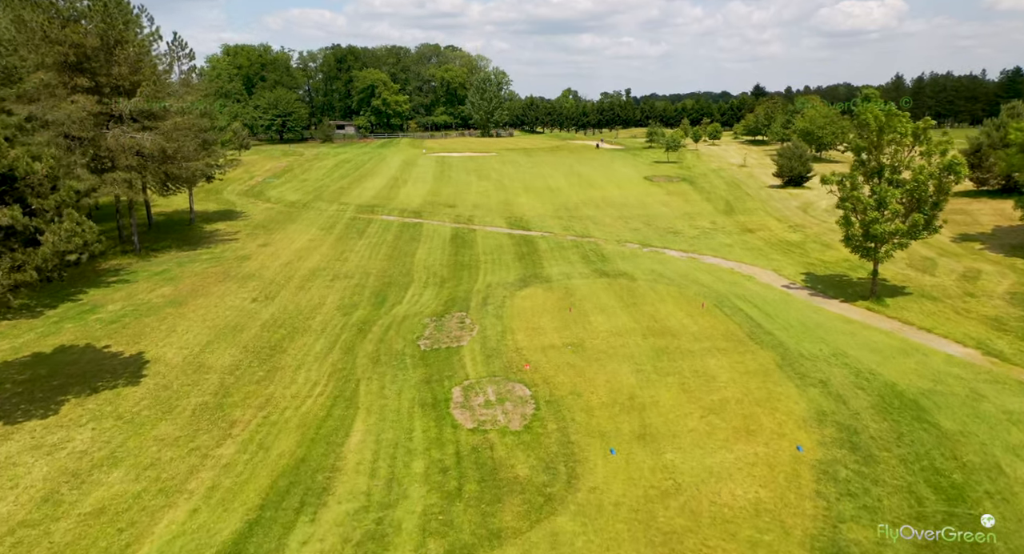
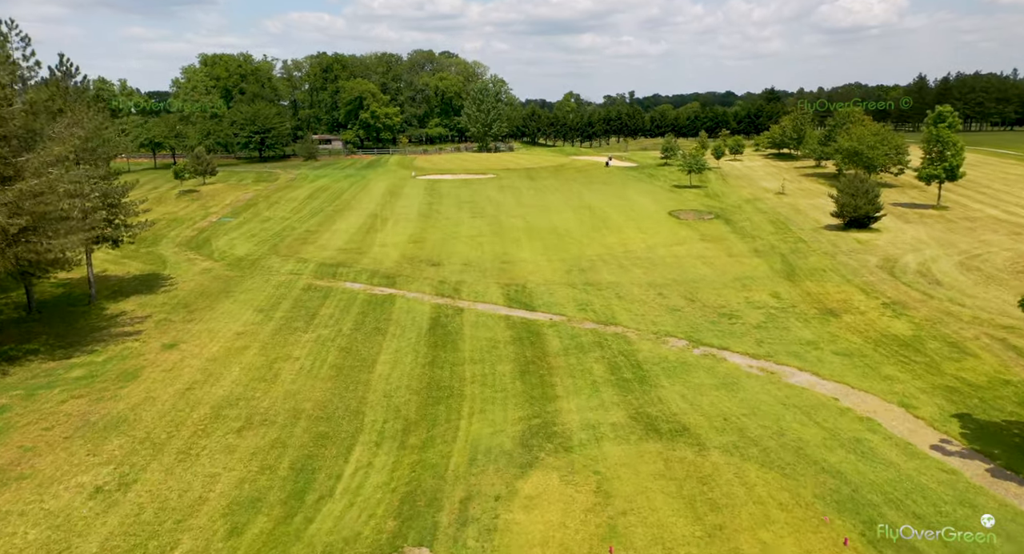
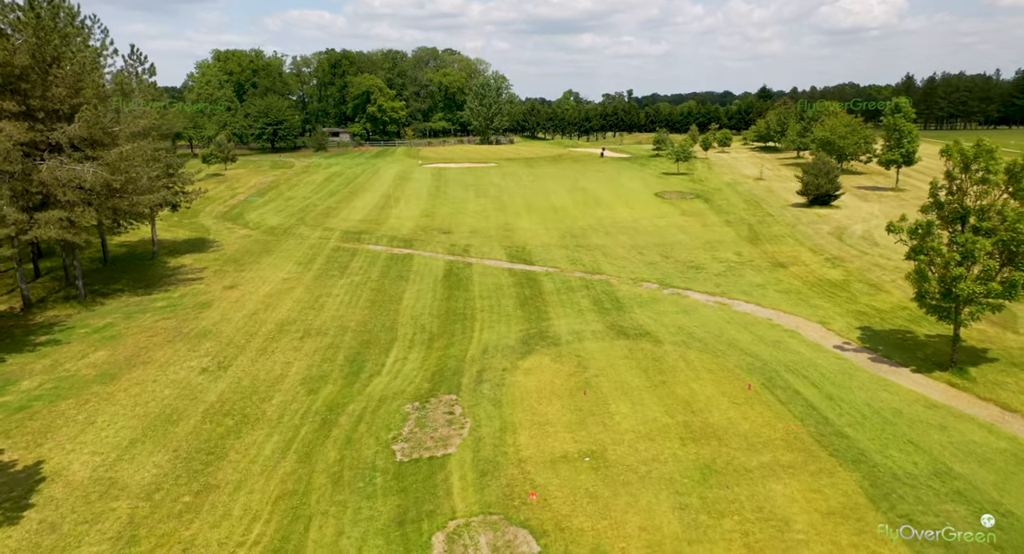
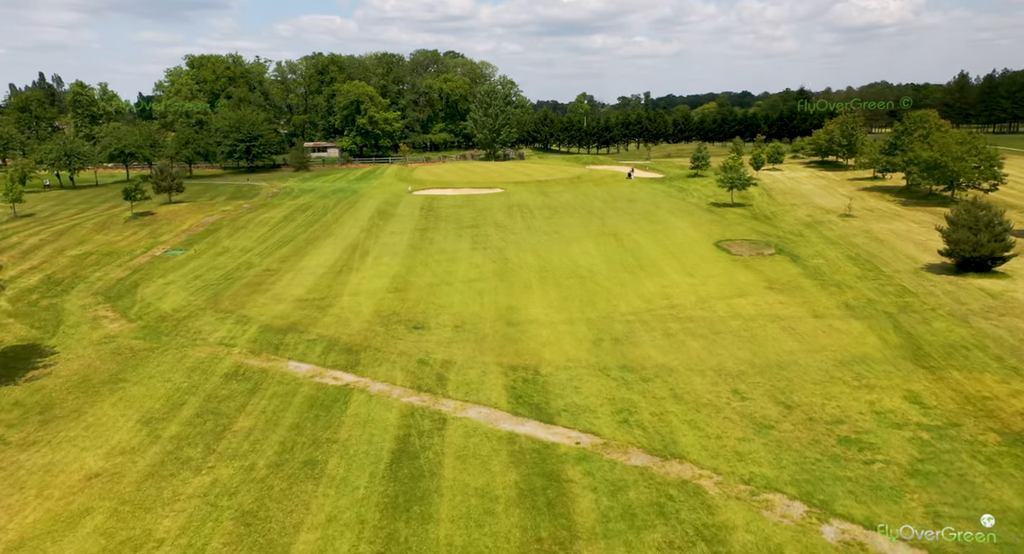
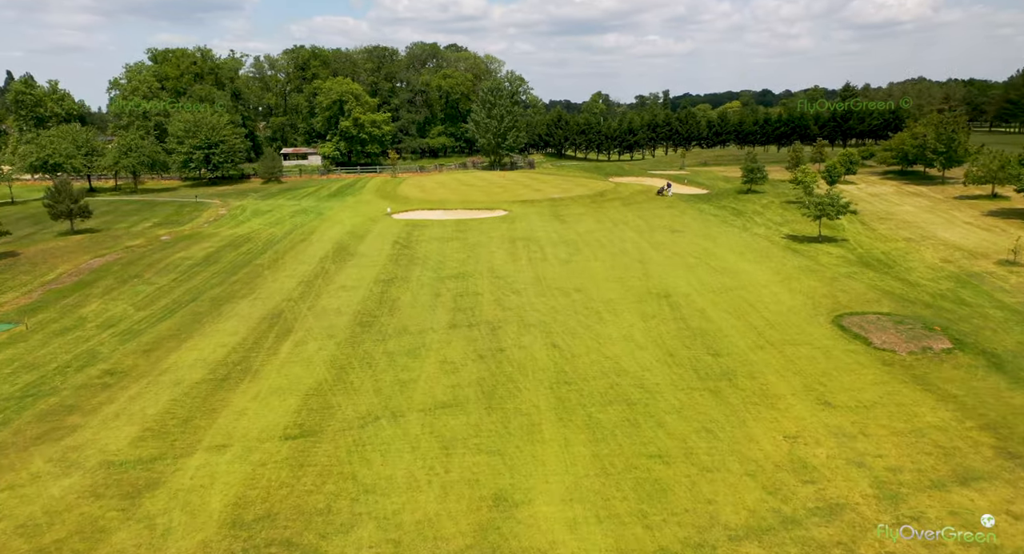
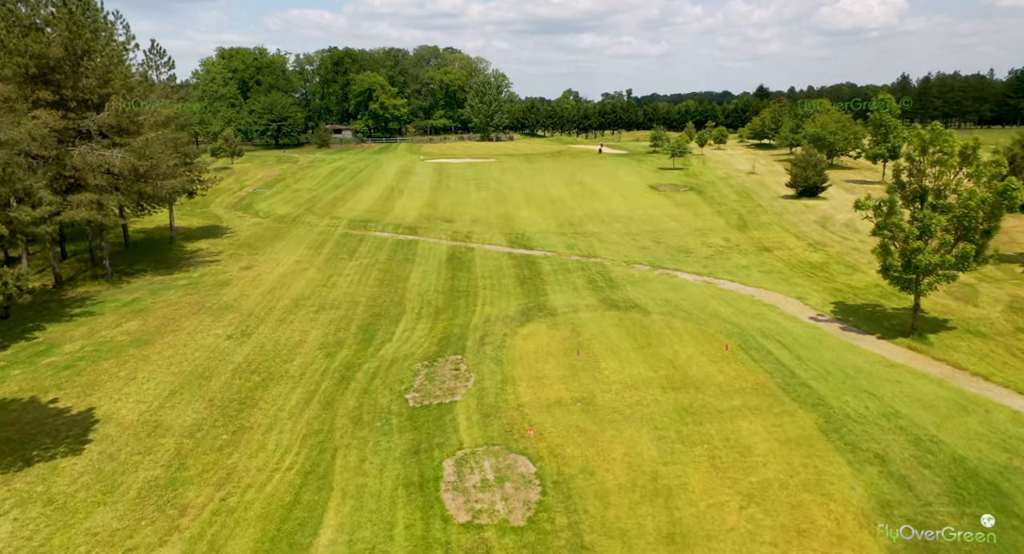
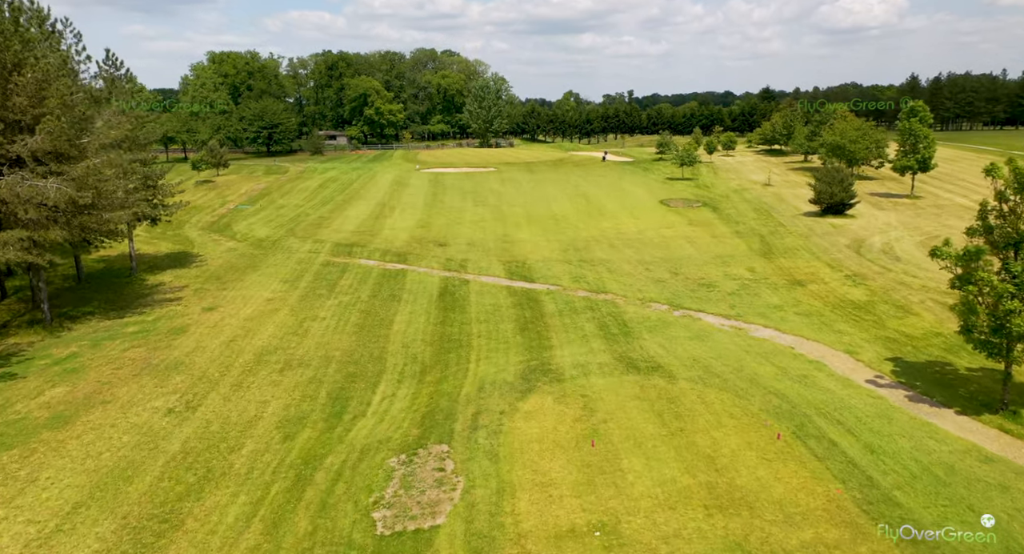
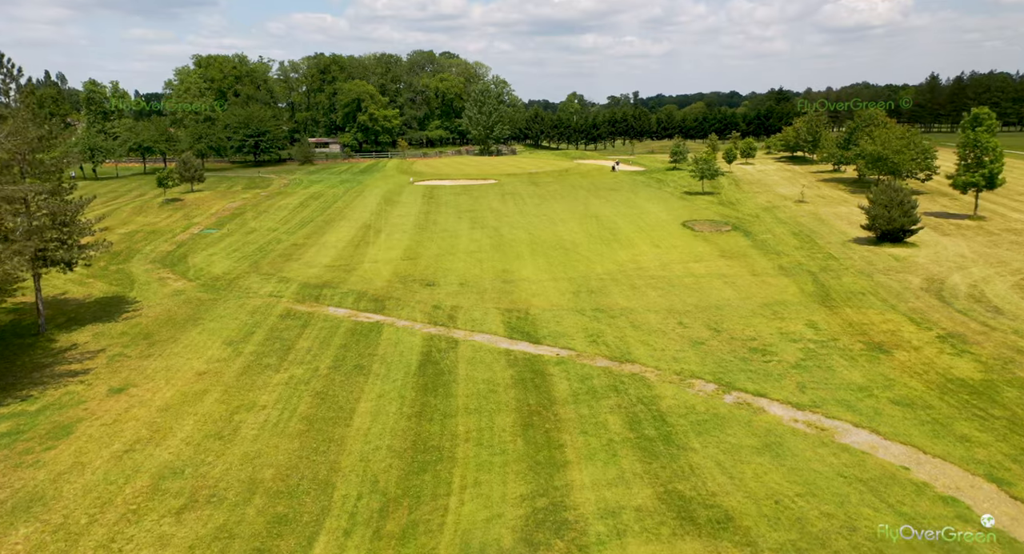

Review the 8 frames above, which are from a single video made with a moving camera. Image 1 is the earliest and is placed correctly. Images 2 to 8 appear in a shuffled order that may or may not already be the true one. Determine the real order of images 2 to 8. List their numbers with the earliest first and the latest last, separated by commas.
6, 3, 7, 2, 8, 4, 5
